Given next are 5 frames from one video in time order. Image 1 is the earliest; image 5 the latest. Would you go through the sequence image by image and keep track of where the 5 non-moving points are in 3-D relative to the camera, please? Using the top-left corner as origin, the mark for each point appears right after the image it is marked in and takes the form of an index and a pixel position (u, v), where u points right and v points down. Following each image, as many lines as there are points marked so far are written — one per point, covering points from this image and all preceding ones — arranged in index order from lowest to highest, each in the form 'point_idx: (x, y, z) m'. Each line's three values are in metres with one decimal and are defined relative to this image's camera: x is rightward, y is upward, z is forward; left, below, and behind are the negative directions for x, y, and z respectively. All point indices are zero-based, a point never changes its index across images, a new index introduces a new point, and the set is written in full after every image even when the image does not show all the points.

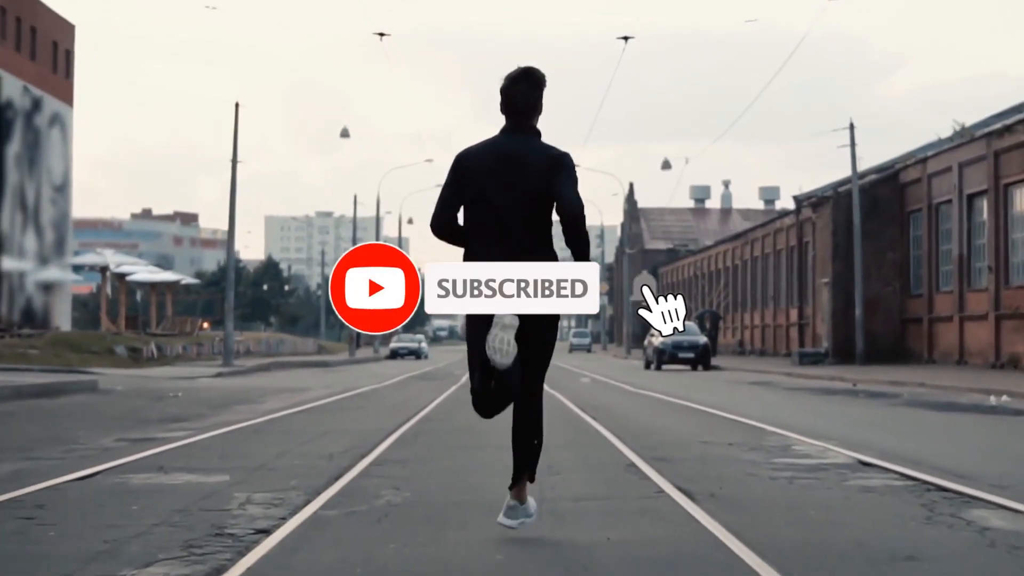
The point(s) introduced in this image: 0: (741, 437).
0: (+2.4, -1.6, +13.6) m
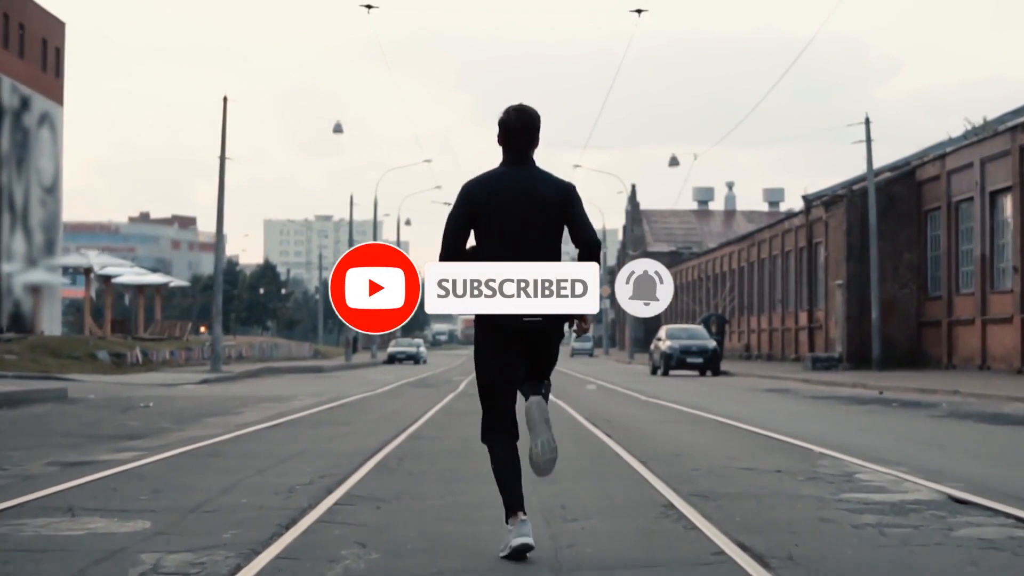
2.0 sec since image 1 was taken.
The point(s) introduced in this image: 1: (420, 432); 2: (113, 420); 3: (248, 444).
0: (+2.4, -1.5, +11.3) m
1: (-1.1, -1.7, +15.0) m
2: (-6.2, -2.0, +19.6) m
3: (-2.9, -1.7, +13.8) m
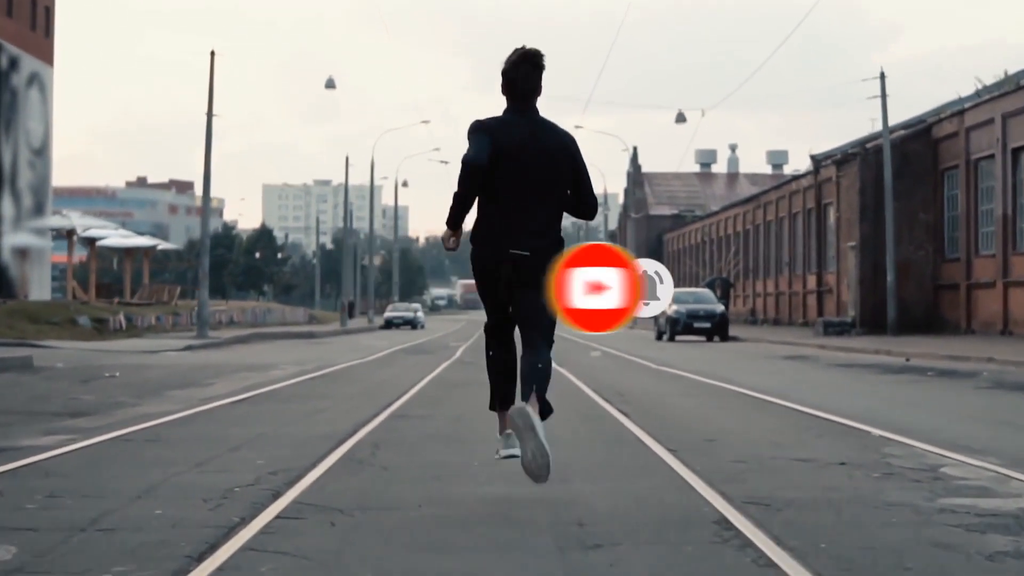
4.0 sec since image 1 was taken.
0: (+2.4, -1.2, +9.3) m
1: (-1.1, -1.2, +12.9) m
2: (-6.2, -1.5, +17.6) m
3: (-2.9, -1.3, +11.8) m
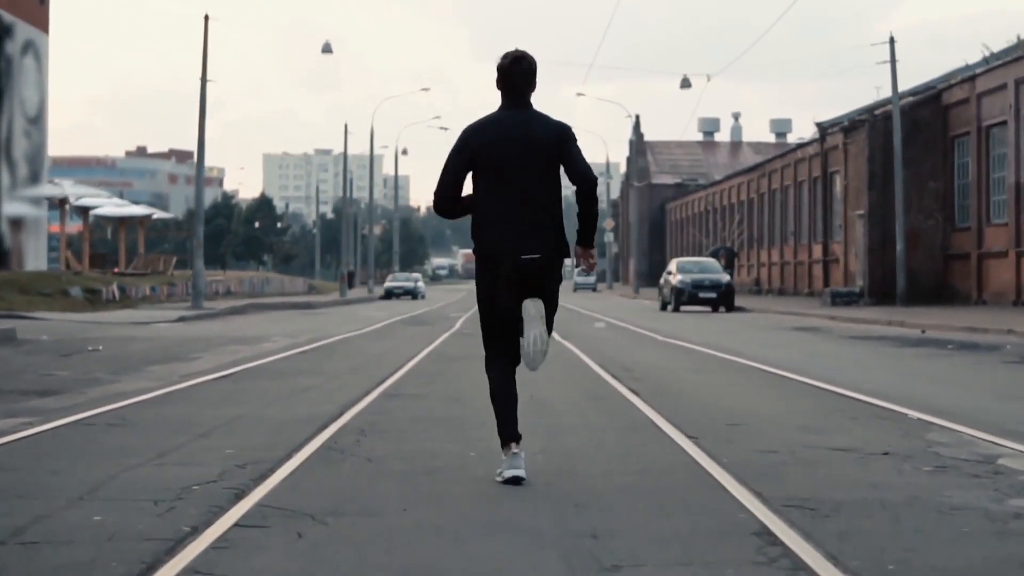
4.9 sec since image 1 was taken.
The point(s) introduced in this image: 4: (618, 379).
0: (+2.4, -1.0, +8.3) m
1: (-1.1, -1.0, +12.0) m
2: (-6.2, -1.0, +16.7) m
3: (-2.9, -1.0, +10.8) m
4: (+1.1, -0.9, +12.7) m
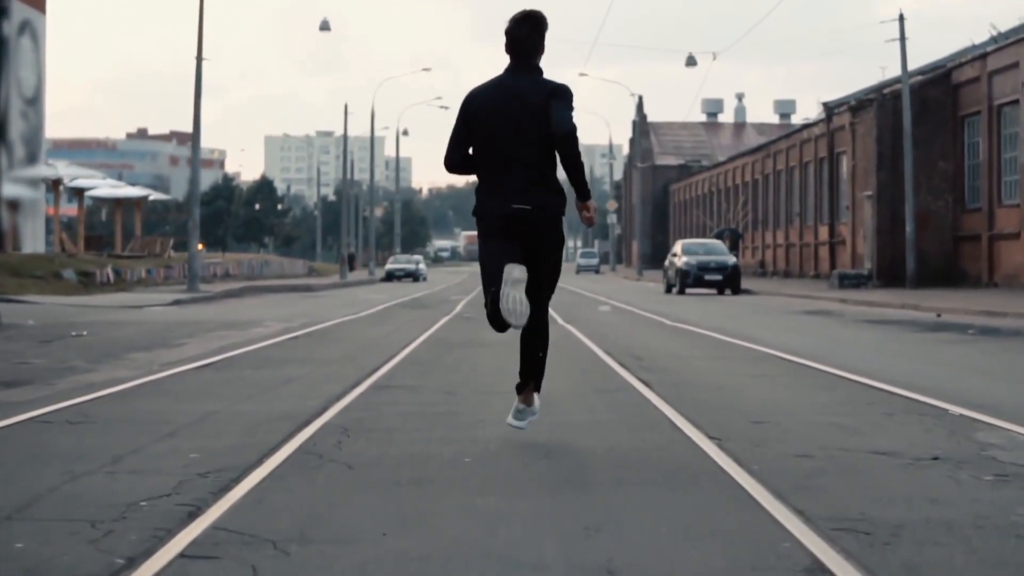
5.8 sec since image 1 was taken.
0: (+2.4, -0.9, +7.5) m
1: (-1.1, -0.8, +11.1) m
2: (-6.2, -0.8, +15.8) m
3: (-2.9, -0.9, +10.0) m
4: (+1.1, -0.8, +11.8) m
